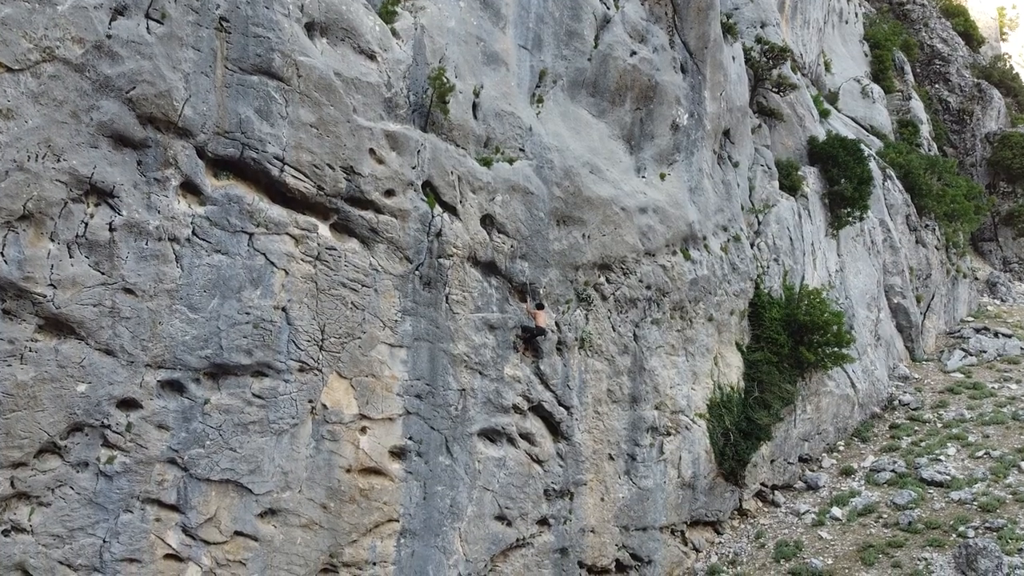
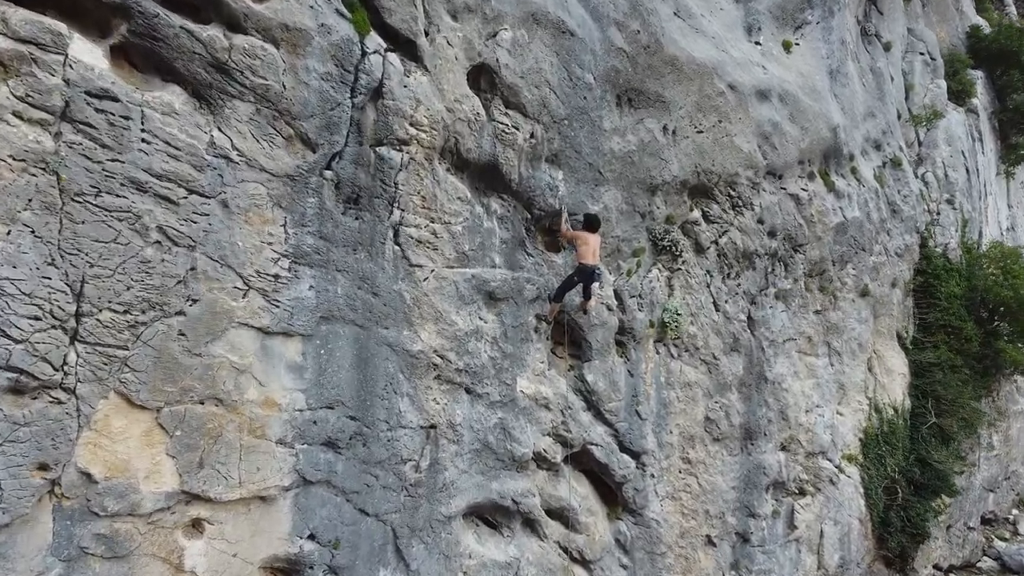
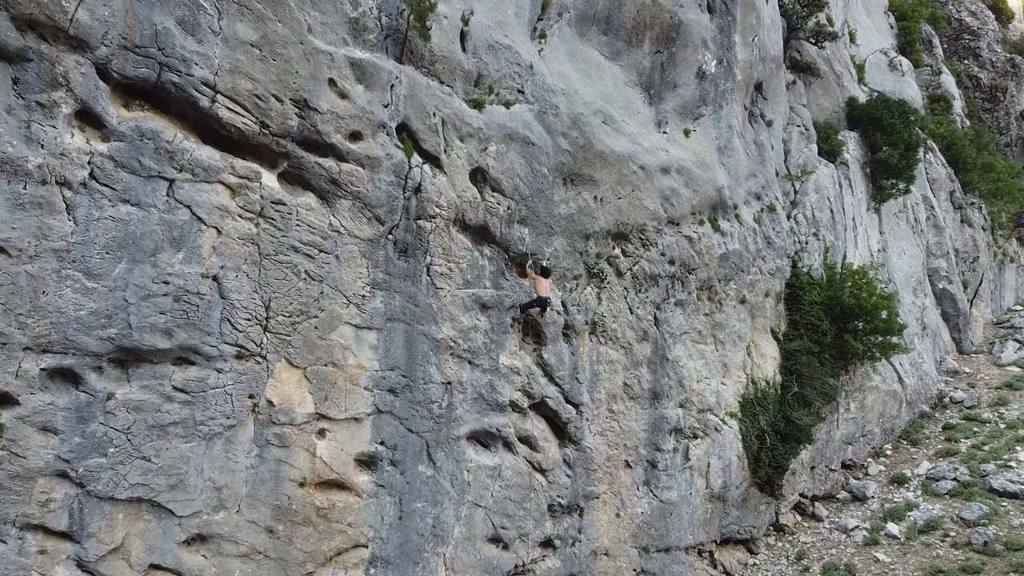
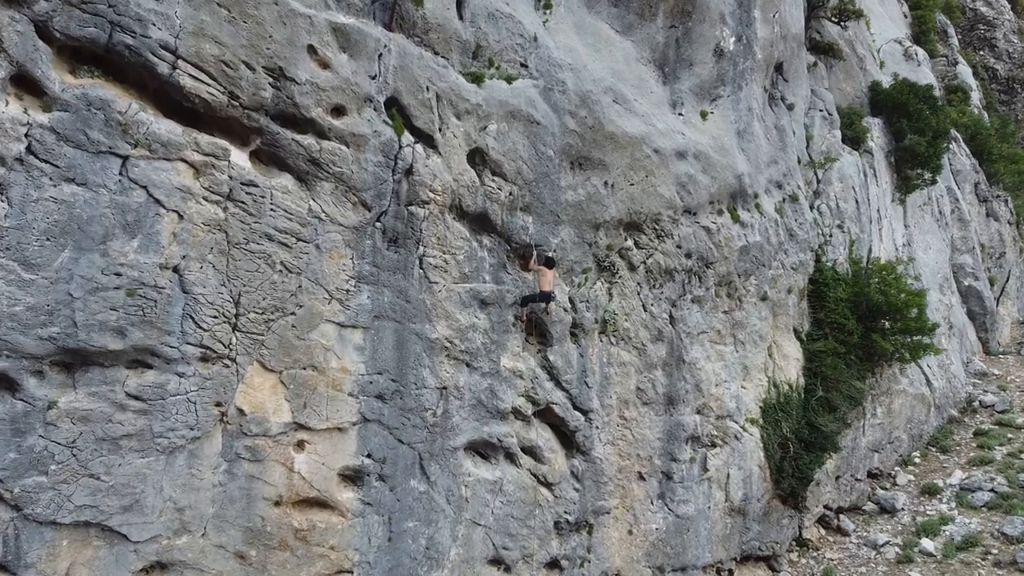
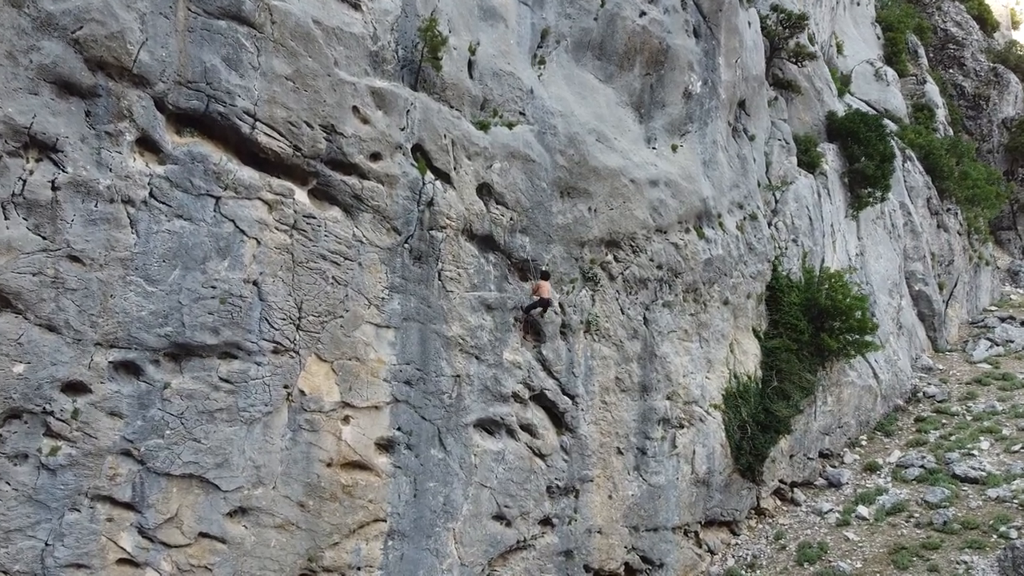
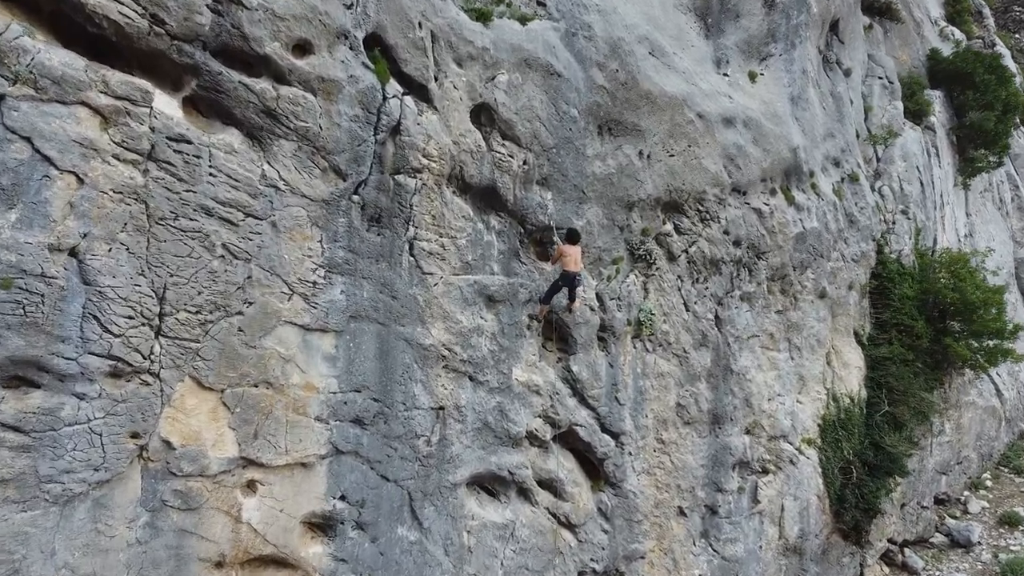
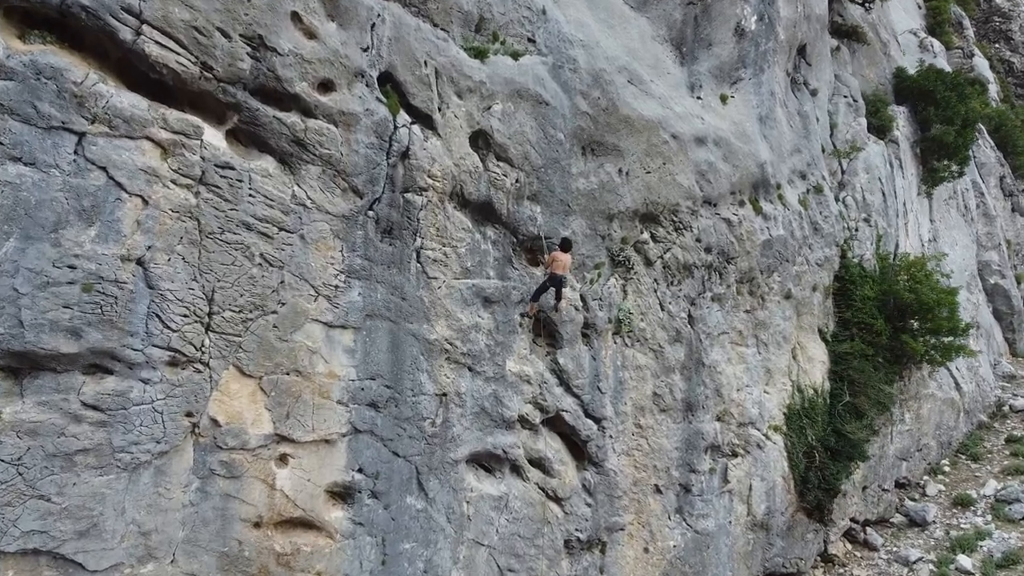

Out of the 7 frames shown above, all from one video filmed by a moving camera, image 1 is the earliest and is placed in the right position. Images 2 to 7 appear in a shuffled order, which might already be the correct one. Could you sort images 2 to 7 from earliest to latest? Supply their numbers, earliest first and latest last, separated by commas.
5, 3, 4, 7, 6, 2
